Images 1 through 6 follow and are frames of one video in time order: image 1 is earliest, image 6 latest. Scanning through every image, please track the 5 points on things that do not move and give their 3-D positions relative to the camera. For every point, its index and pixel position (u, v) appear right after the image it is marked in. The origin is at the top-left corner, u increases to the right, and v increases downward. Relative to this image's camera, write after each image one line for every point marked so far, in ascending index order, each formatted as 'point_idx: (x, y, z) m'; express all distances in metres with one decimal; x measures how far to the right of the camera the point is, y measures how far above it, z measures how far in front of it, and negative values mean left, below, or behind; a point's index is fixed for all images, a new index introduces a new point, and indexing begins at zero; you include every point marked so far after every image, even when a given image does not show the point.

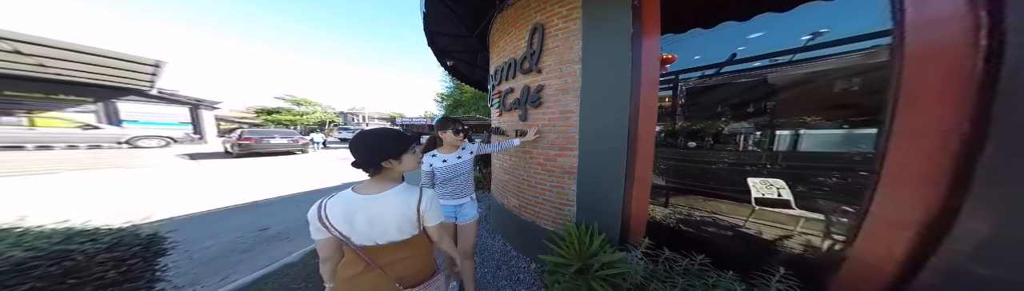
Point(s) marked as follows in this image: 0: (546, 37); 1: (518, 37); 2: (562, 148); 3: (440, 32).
0: (+0.5, +1.5, +2.2) m
1: (+0.1, +1.8, +2.6) m
2: (+0.7, 0.0, +2.1) m
3: (-1.8, +2.7, +3.6) m
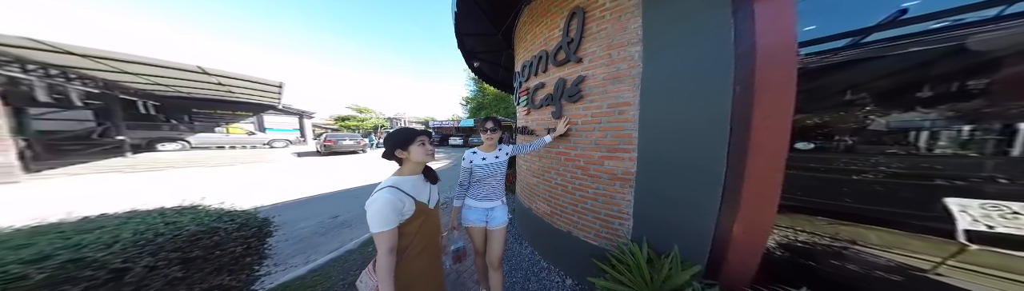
0: (+0.9, +1.5, +1.8) m
1: (+0.6, +1.8, +2.3) m
2: (+1.1, 0.0, +1.8) m
3: (-1.1, +2.6, +3.7) m
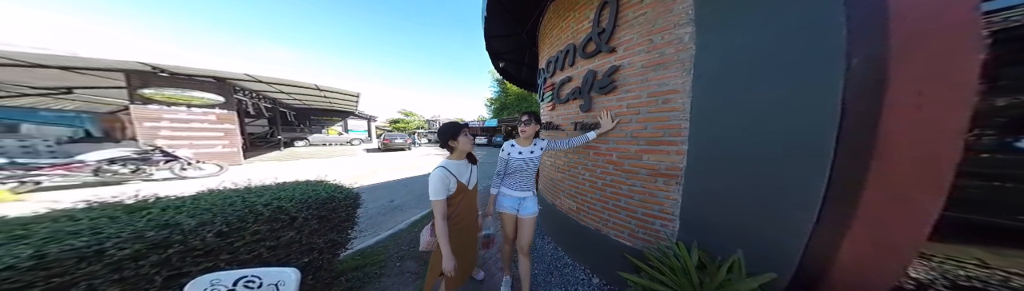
0: (+1.3, +1.5, +1.7) m
1: (+1.1, +1.9, +2.2) m
2: (+1.5, 0.0, +1.6) m
3: (-0.3, +2.7, +3.9) m
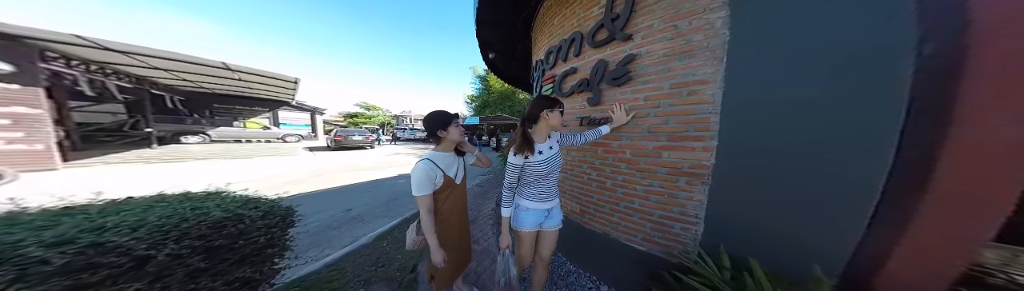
0: (+1.4, +1.6, +1.6) m
1: (+1.1, +1.9, +2.1) m
2: (+1.6, +0.1, +1.5) m
3: (-0.5, +2.8, +3.5) m
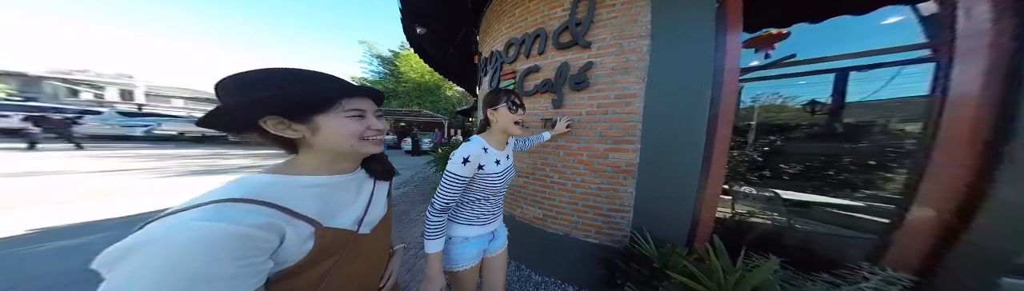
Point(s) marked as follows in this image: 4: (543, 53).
0: (+1.0, +1.6, +1.8) m
1: (+0.5, +1.9, +2.0) m
2: (+1.2, 0.0, +1.8) m
3: (-1.6, +2.7, +2.4) m
4: (+0.4, +1.2, +2.0) m
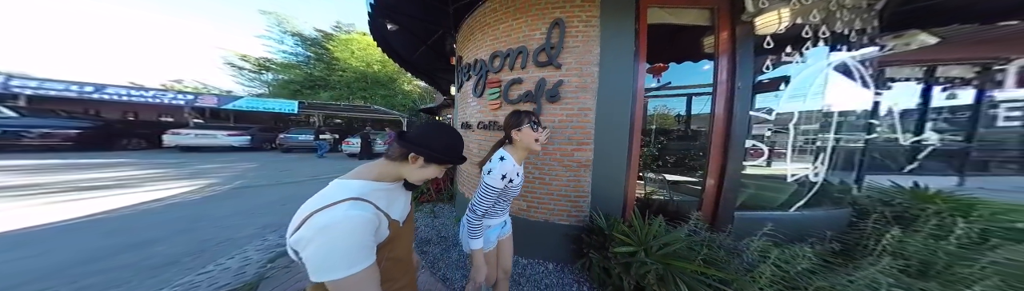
0: (+0.8, +1.5, +2.2) m
1: (+0.3, +1.8, +2.4) m
2: (+1.0, 0.0, +2.3) m
3: (-1.9, +2.7, +2.2) m
4: (+0.2, +1.2, +2.3) m
